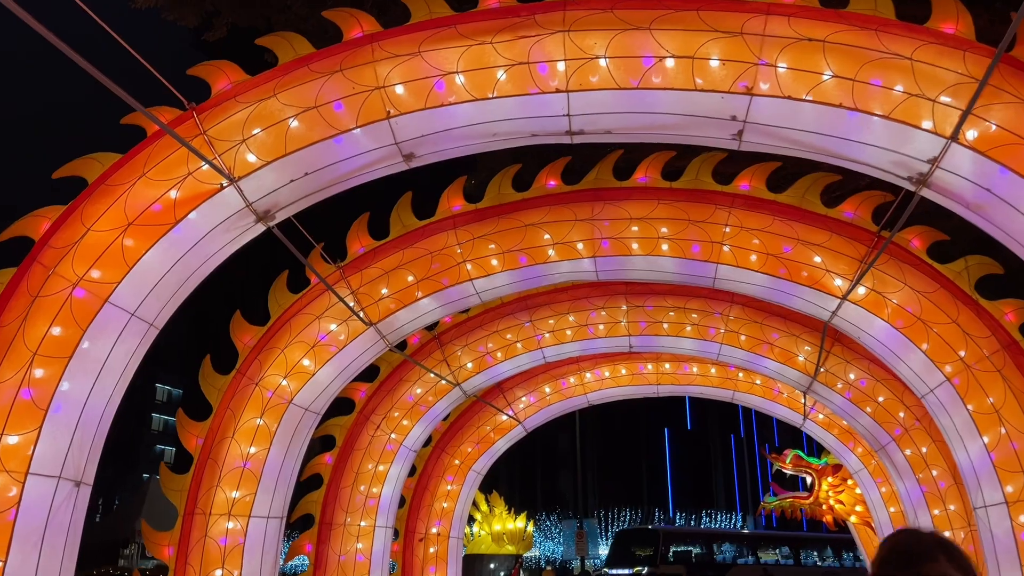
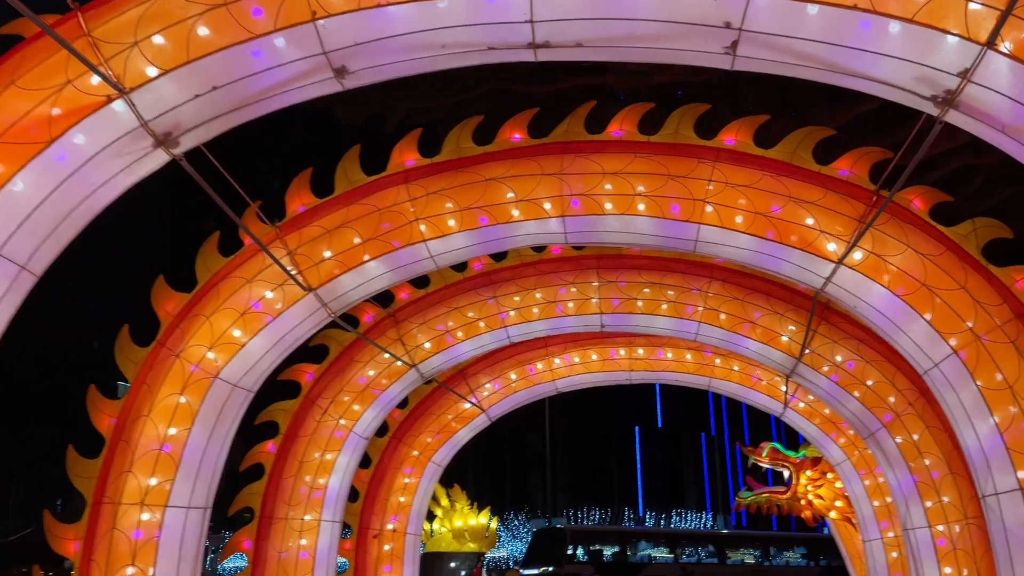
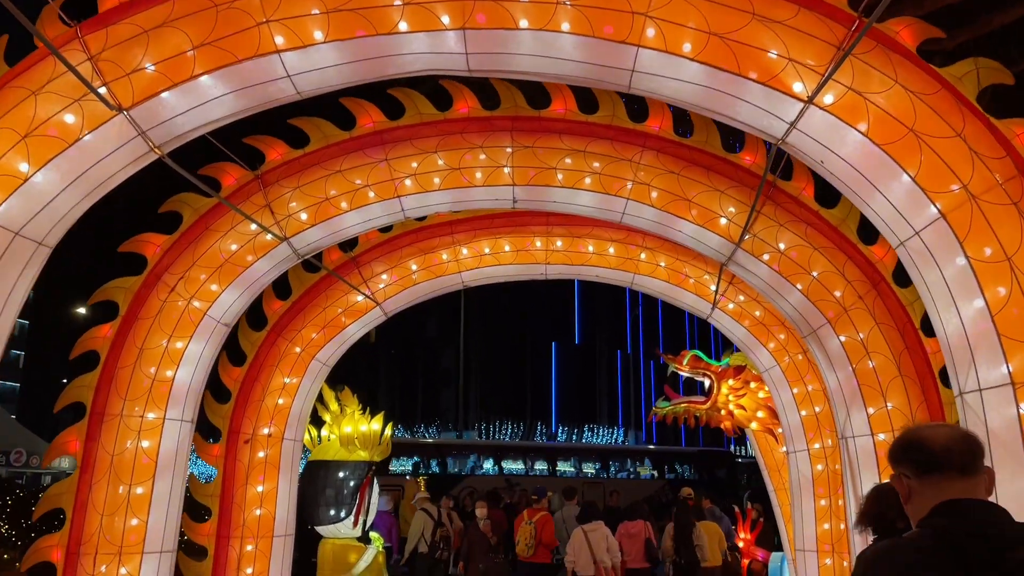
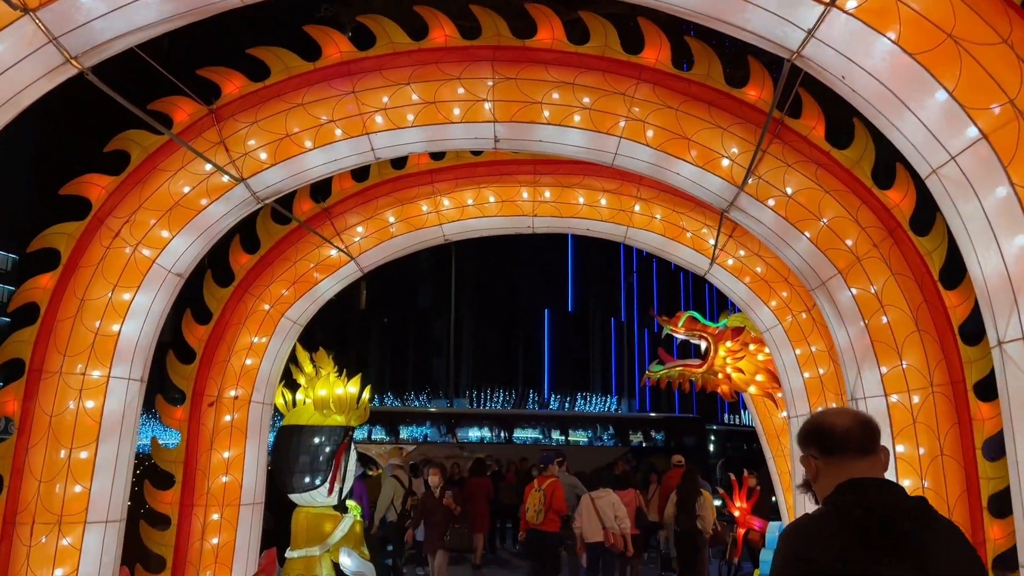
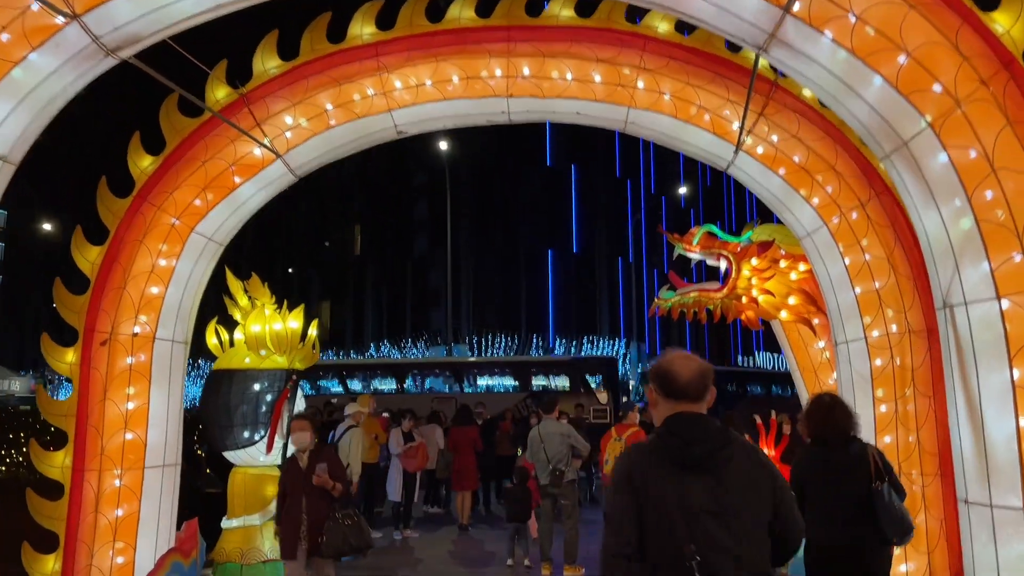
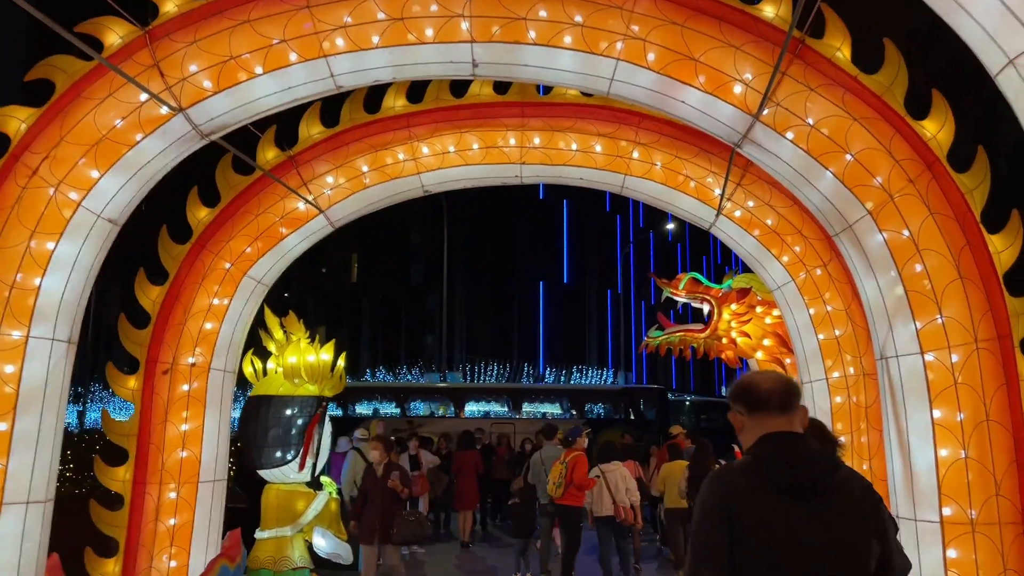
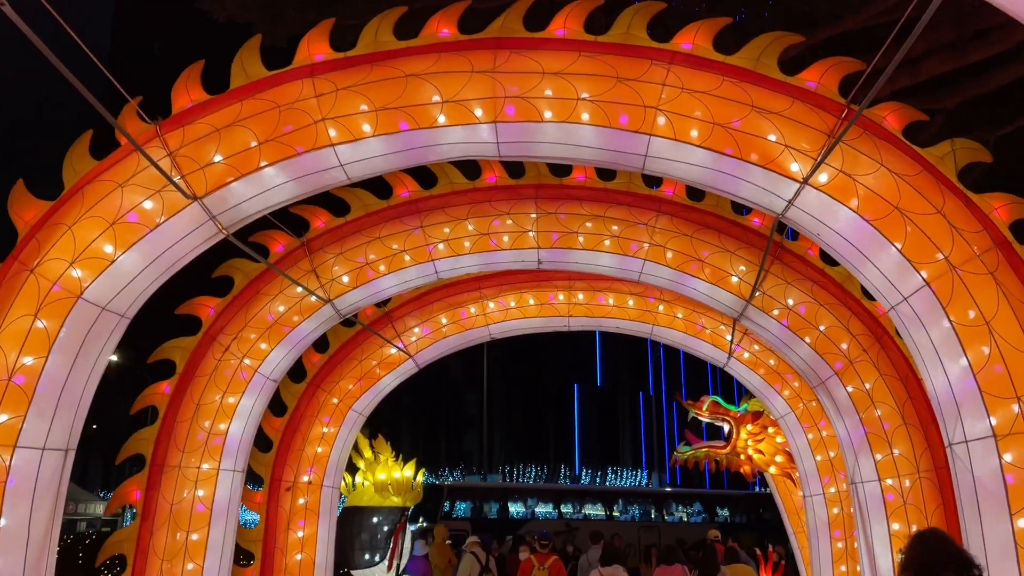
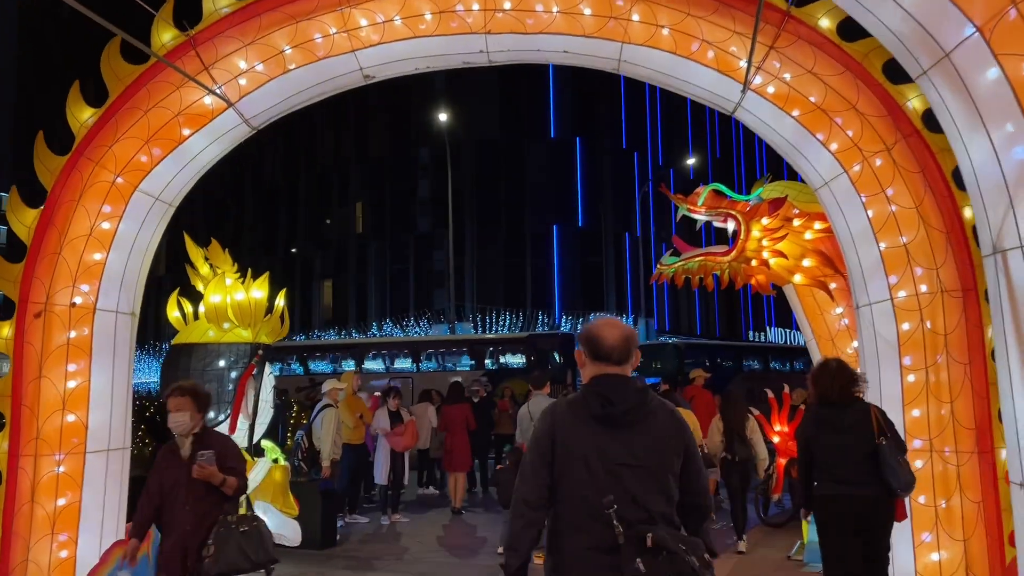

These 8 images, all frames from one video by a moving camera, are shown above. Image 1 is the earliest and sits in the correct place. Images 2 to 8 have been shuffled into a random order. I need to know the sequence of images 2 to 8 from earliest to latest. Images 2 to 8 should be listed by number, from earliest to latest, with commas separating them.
2, 7, 3, 4, 6, 5, 8
